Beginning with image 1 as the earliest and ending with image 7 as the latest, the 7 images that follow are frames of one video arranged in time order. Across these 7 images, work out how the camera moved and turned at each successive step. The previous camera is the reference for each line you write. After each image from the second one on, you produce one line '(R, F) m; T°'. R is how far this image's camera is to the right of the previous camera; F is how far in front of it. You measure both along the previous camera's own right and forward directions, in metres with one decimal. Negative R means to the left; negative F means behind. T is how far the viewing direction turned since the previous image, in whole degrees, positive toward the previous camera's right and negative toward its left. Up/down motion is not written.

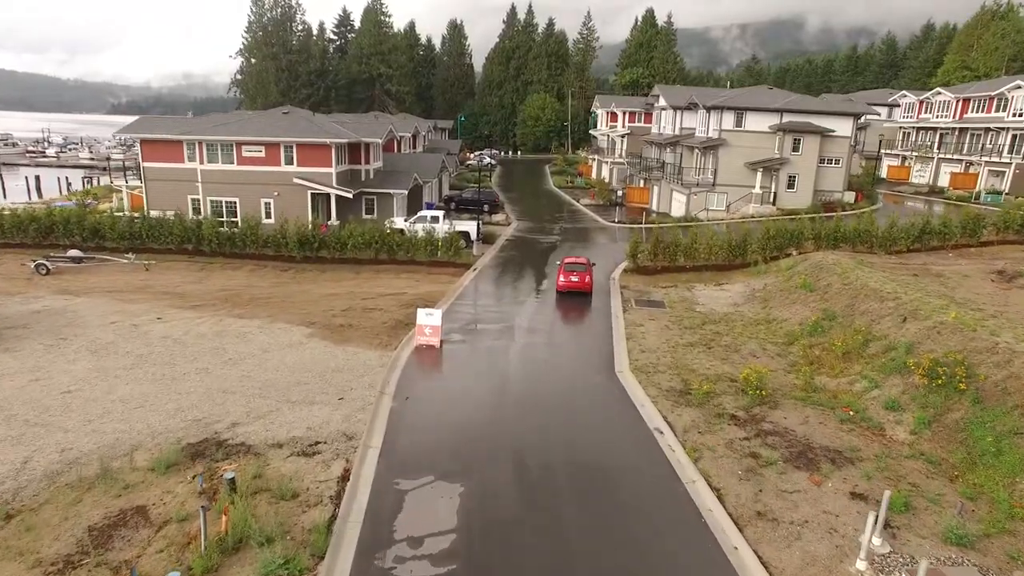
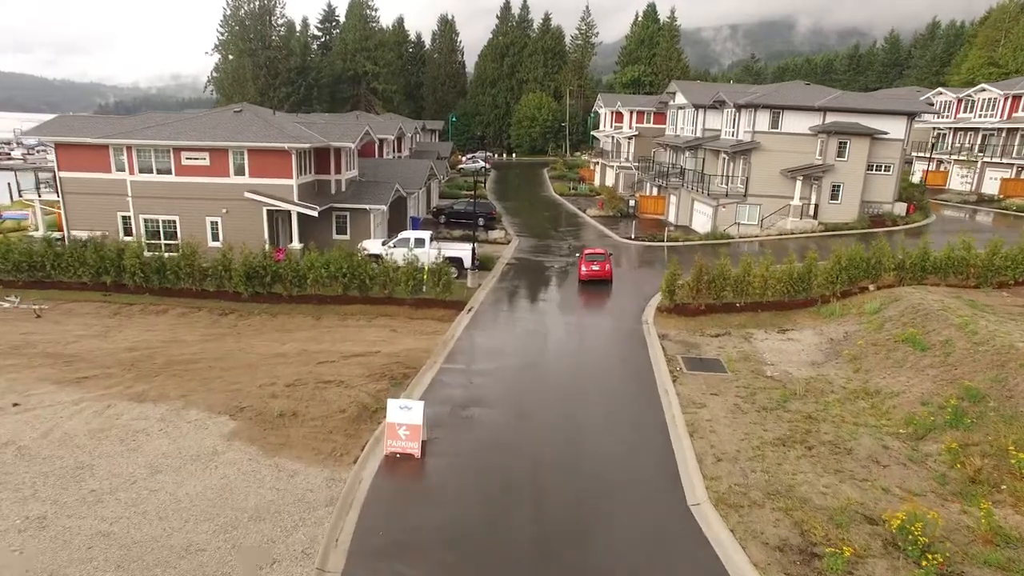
(-0.4, +5.8) m; +1°
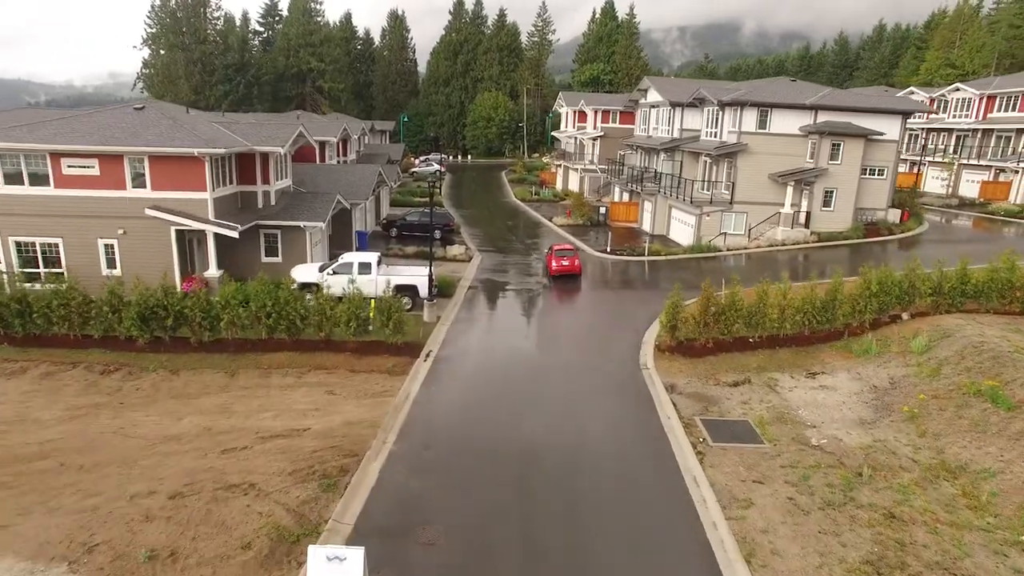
(-0.3, +4.2) m; +4°
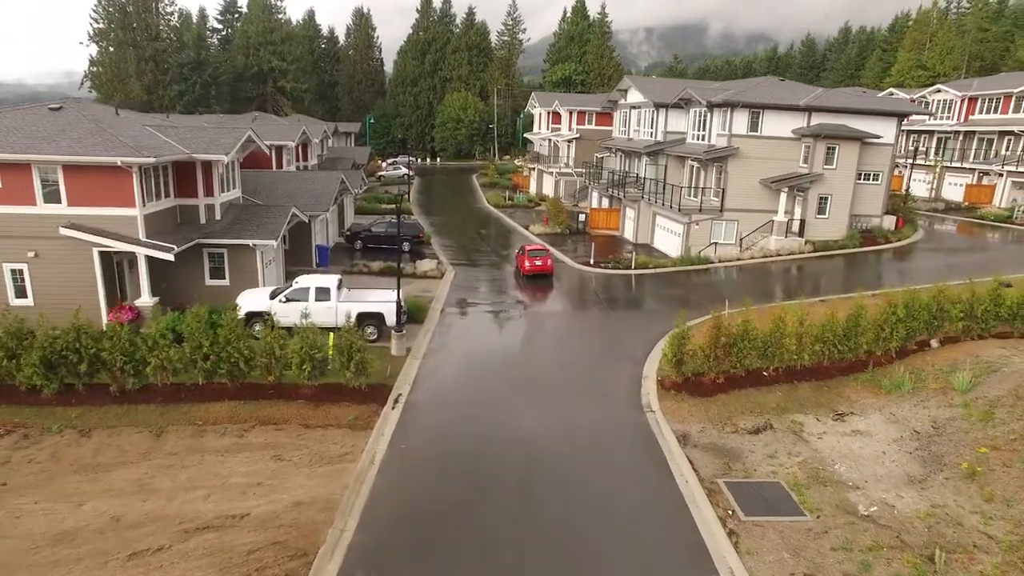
(-0.3, +2.5) m; +3°
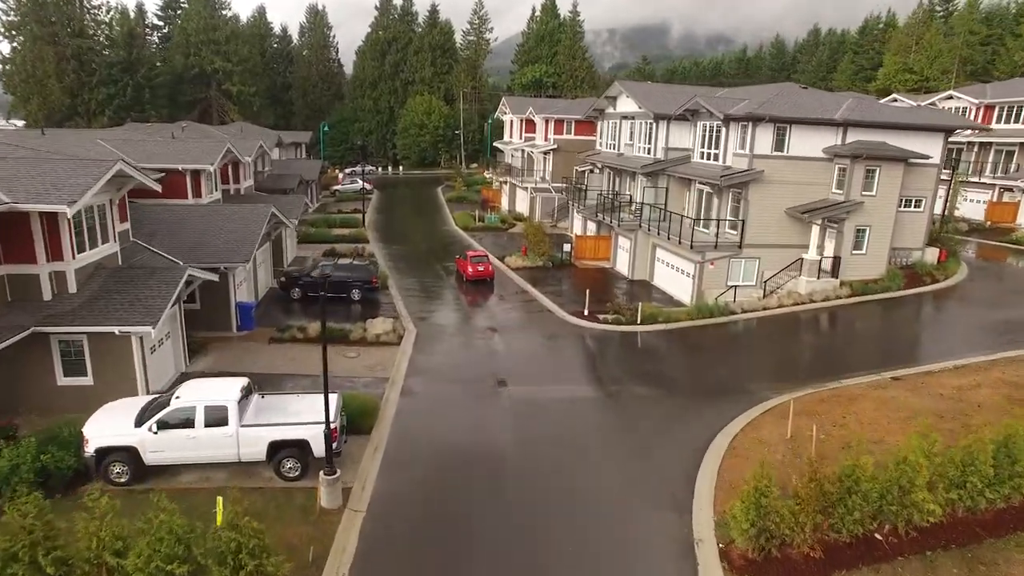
(-0.3, +5.8) m; +3°
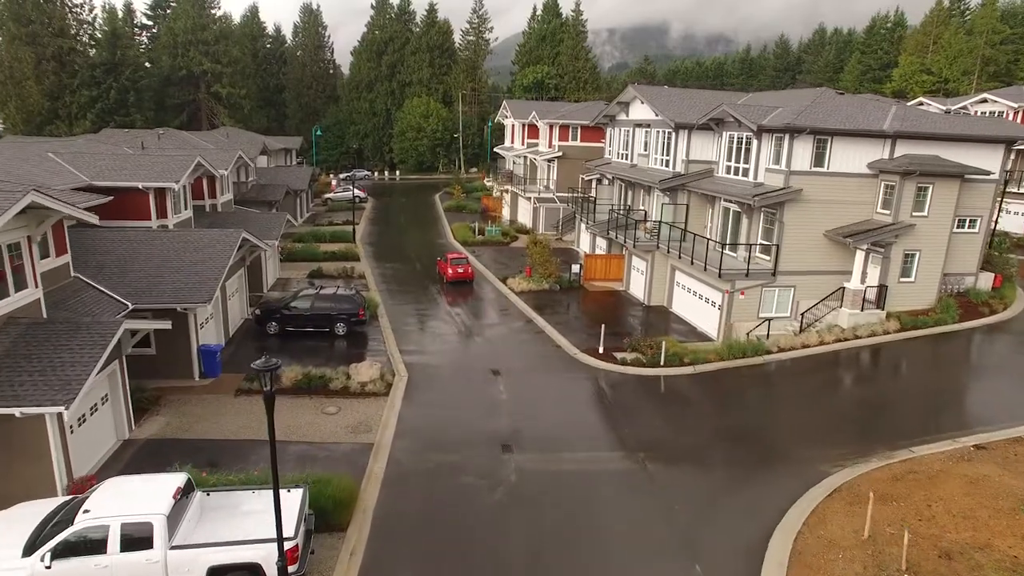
(-0.2, +3.0) m; 0°
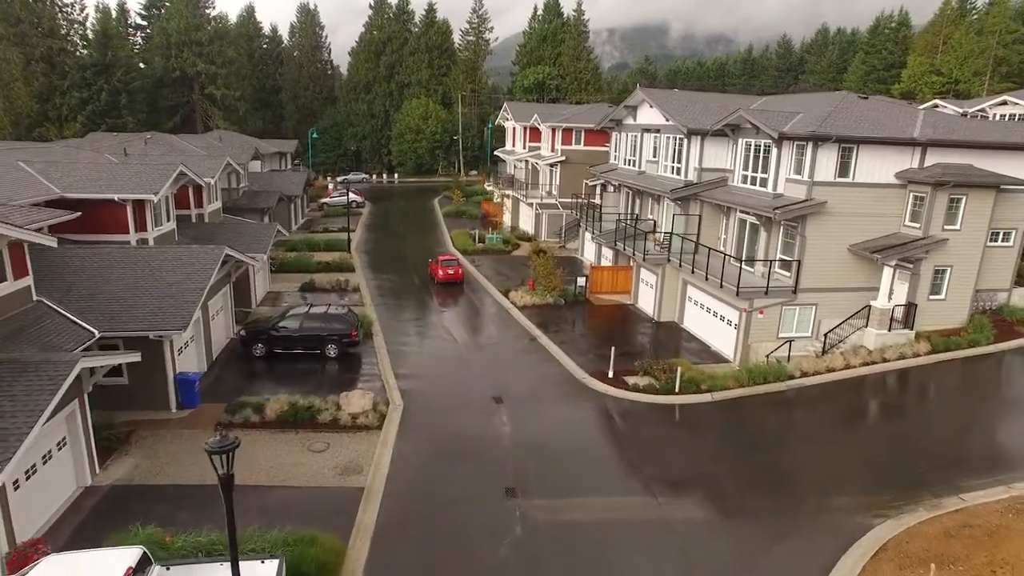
(-0.1, +1.5) m; 0°
